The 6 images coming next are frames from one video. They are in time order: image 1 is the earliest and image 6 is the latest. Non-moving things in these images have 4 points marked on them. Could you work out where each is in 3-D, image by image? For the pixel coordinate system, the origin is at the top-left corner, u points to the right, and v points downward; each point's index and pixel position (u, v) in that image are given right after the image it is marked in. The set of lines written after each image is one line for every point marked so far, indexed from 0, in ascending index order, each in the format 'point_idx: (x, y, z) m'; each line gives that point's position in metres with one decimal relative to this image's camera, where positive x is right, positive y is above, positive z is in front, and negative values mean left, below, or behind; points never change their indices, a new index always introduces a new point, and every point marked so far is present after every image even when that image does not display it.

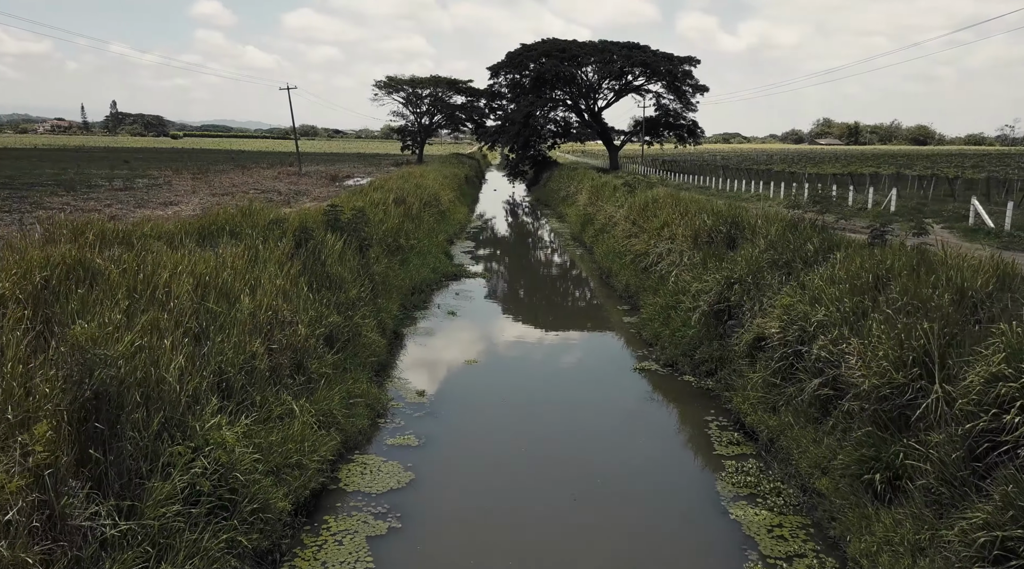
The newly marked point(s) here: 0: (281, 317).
0: (-1.9, -0.3, +5.7) m
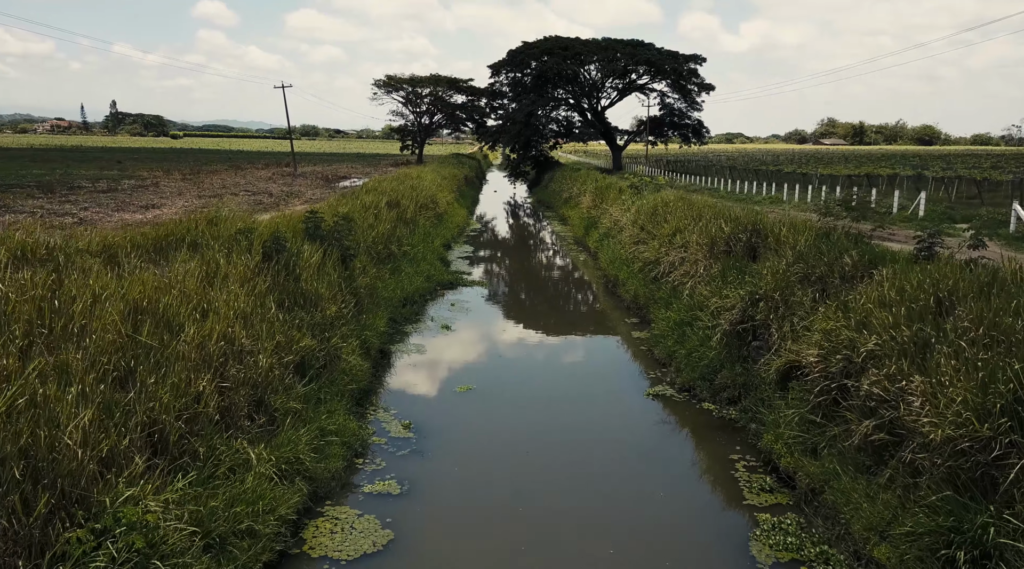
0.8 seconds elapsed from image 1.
0: (-1.9, -0.4, +4.8) m
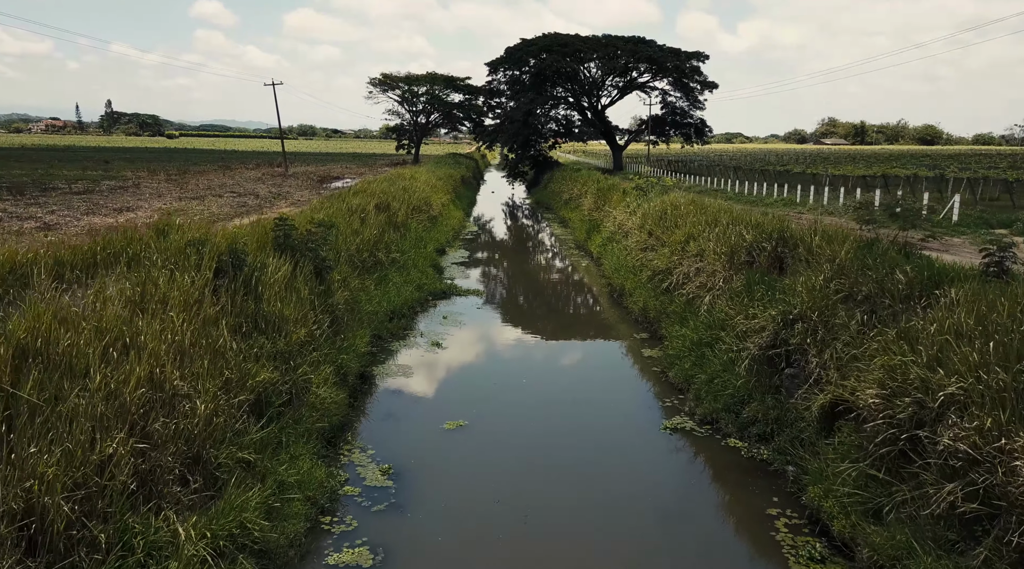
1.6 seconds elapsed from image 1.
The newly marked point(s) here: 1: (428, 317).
0: (-1.9, -0.6, +3.9) m
1: (-1.2, -0.5, +10.0) m
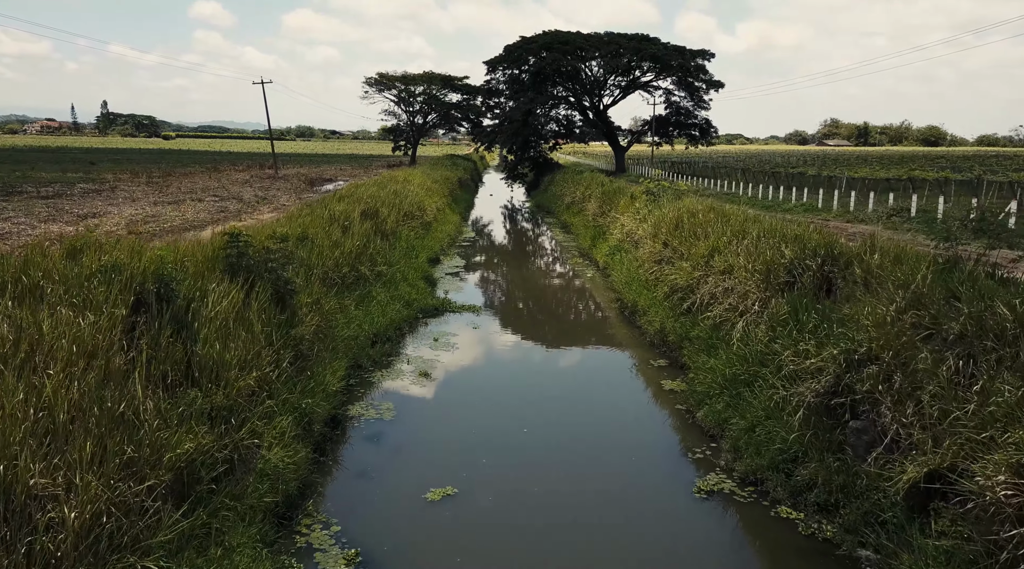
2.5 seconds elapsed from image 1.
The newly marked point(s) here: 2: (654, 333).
0: (-1.9, -0.8, +2.7) m
1: (-1.2, -0.7, +8.9) m
2: (+1.8, -0.6, +8.7) m
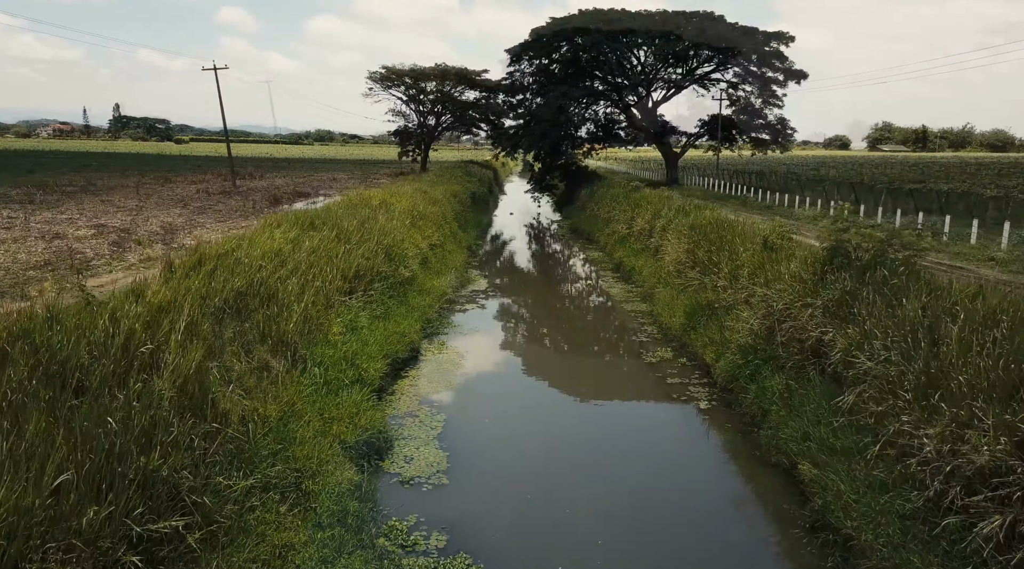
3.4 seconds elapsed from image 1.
0: (-2.0, -1.0, +1.6) m
1: (-1.1, -1.0, +7.8) m
2: (+1.9, -0.9, +7.5) m
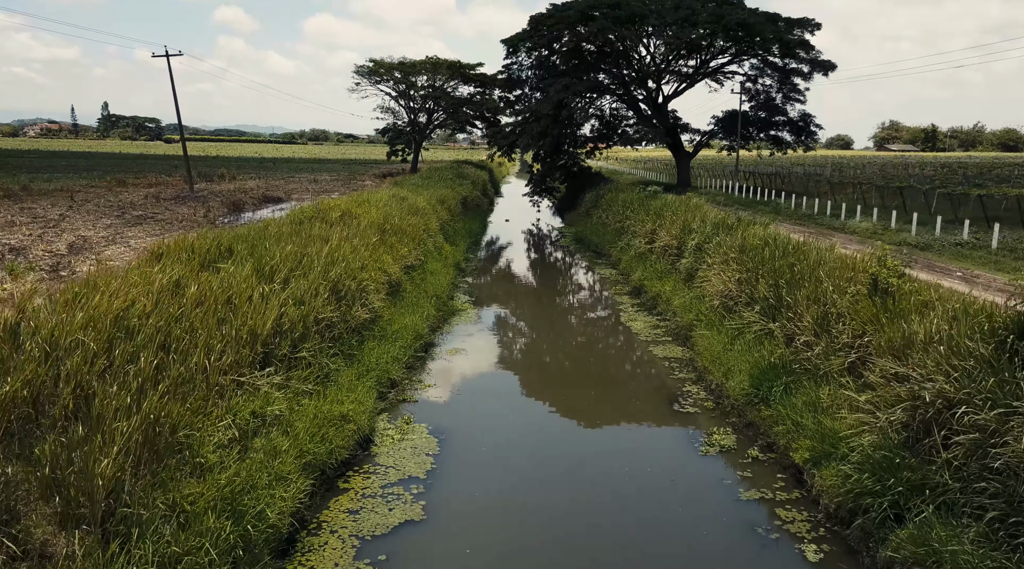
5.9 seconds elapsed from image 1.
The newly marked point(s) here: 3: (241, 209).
0: (-2.0, -1.5, -1.1) m
1: (-1.2, -1.5, +5.0) m
2: (+1.8, -1.4, +4.8) m
3: (-7.1, +2.1, +17.4) m
